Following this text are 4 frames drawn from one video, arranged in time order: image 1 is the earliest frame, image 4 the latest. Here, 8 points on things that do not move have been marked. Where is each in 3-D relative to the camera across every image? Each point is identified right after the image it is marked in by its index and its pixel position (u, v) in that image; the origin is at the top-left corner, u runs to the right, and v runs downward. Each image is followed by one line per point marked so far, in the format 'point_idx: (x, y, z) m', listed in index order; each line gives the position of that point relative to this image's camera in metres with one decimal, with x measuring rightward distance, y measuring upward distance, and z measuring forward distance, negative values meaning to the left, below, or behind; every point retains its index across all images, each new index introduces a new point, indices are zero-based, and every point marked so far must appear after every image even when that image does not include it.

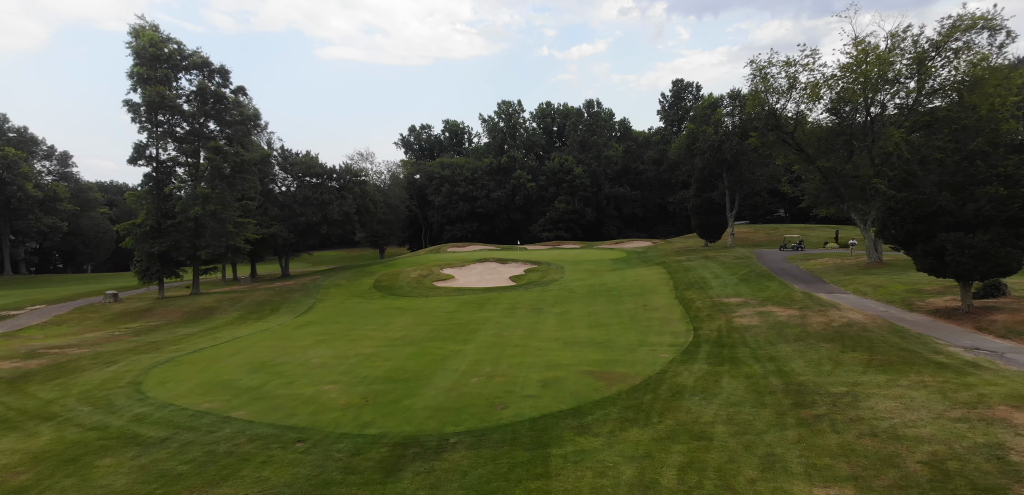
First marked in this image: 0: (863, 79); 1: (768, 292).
0: (+12.9, +6.2, +19.9) m
1: (+9.0, -1.6, +19.2) m
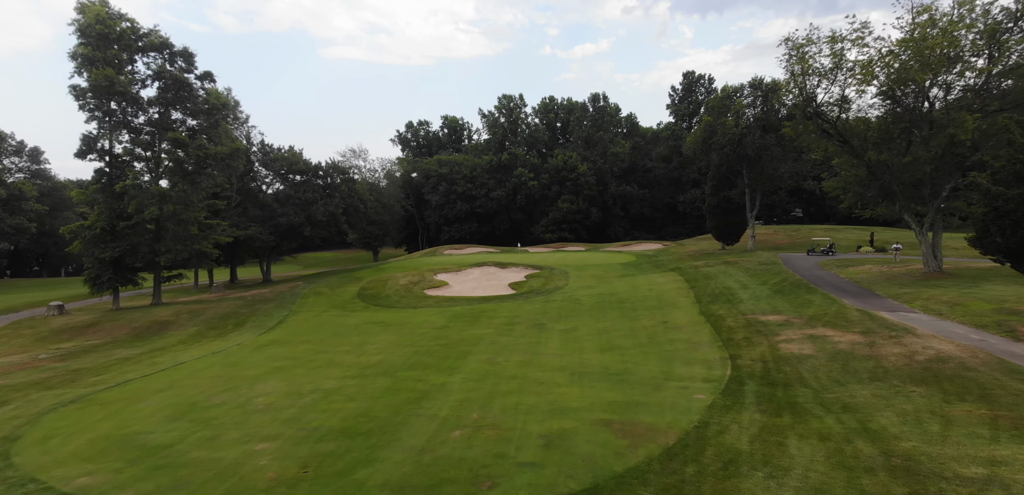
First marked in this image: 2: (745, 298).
0: (+12.9, +6.0, +16.8) m
1: (+9.0, -1.8, +16.2) m
2: (+8.4, -1.8, +19.5) m
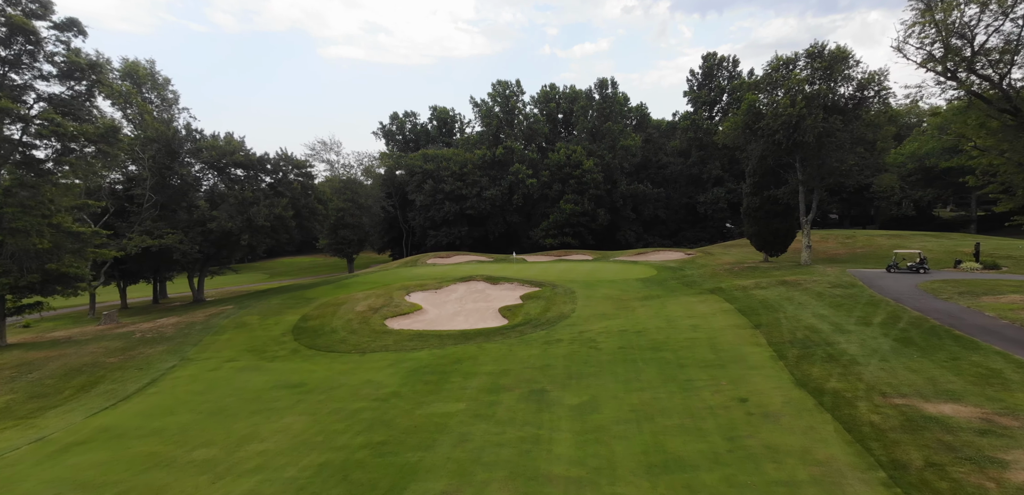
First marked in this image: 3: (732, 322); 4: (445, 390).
0: (+12.5, +5.4, +9.9) m
1: (+8.6, -2.4, +9.3) m
2: (+8.0, -2.4, +12.6) m
3: (+6.9, -2.3, +17.2) m
4: (-1.6, -3.4, +13.2) m
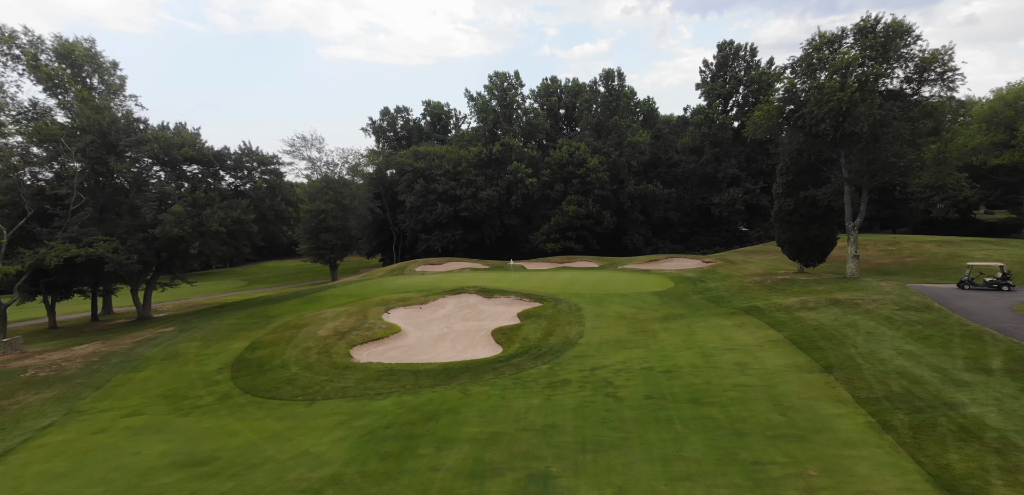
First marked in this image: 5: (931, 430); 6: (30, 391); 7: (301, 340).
0: (+12.3, +5.0, +6.0) m
1: (+8.4, -2.8, +5.4) m
2: (+7.8, -2.8, +8.7) m
3: (+6.8, -2.7, +13.3) m
4: (-1.8, -3.8, +9.3) m
5: (+6.7, -3.0, +8.7) m
6: (-11.7, -3.5, +13.3) m
7: (-7.0, -3.1, +18.0) m
